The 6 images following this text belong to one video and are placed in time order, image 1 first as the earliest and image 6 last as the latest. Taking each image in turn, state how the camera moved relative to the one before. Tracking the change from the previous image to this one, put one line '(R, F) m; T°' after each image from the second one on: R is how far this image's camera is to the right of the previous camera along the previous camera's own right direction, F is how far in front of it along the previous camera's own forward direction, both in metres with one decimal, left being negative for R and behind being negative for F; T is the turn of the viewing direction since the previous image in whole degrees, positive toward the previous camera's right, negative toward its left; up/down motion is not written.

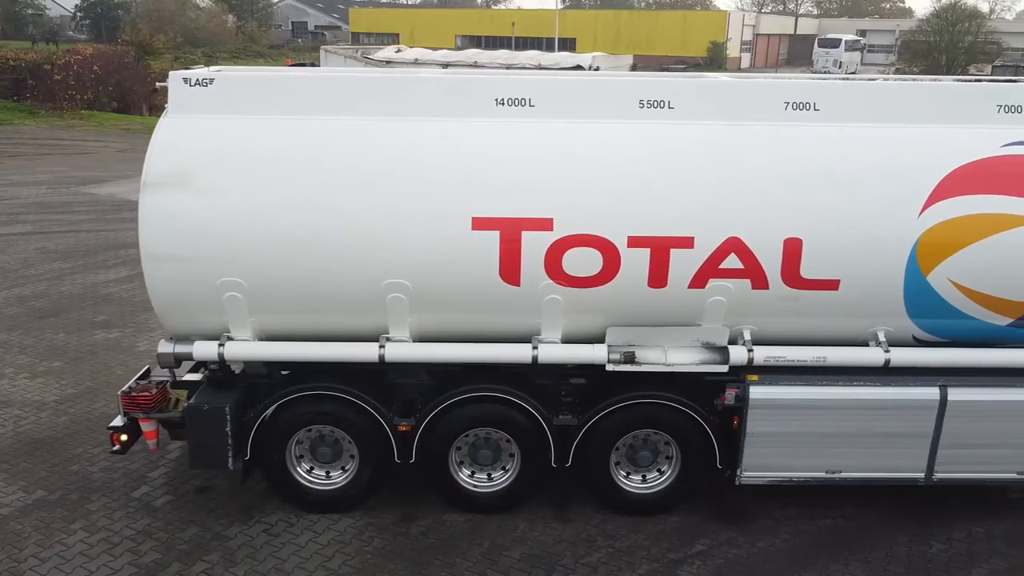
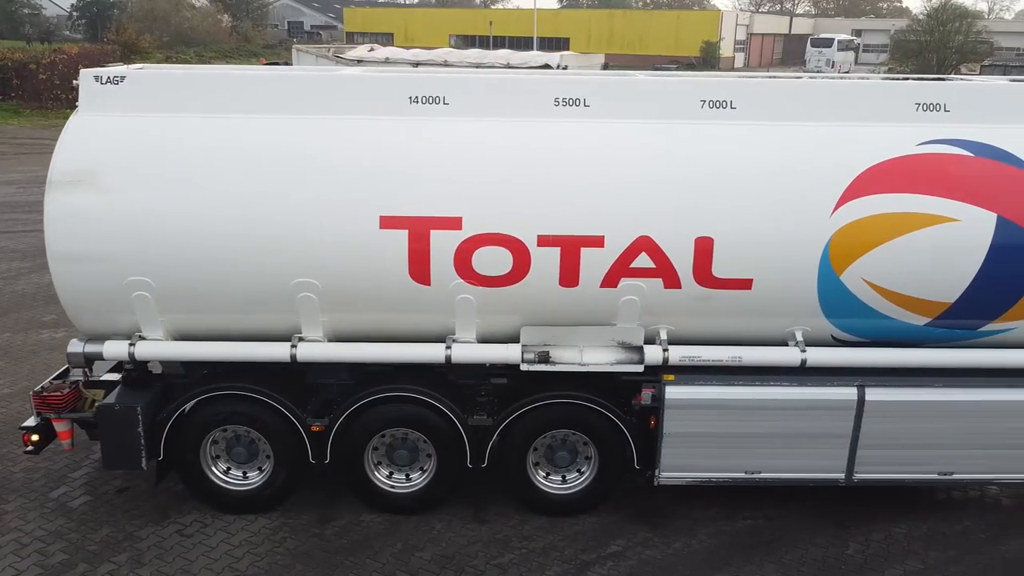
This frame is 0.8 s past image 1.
(+0.5, 0.0) m; 0°
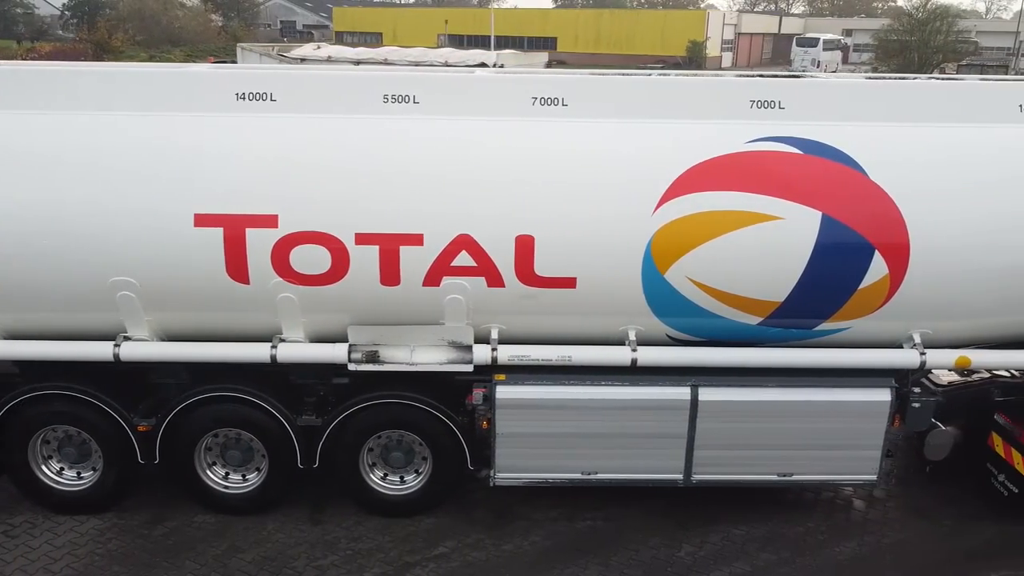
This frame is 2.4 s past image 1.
(+1.0, +0.1) m; 0°
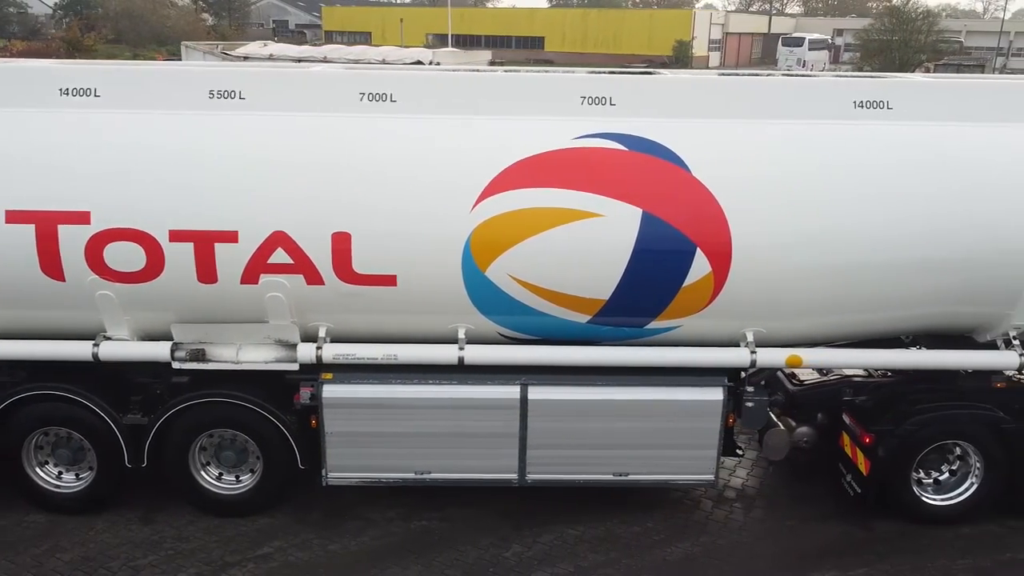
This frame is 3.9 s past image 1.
(+1.0, 0.0) m; 0°
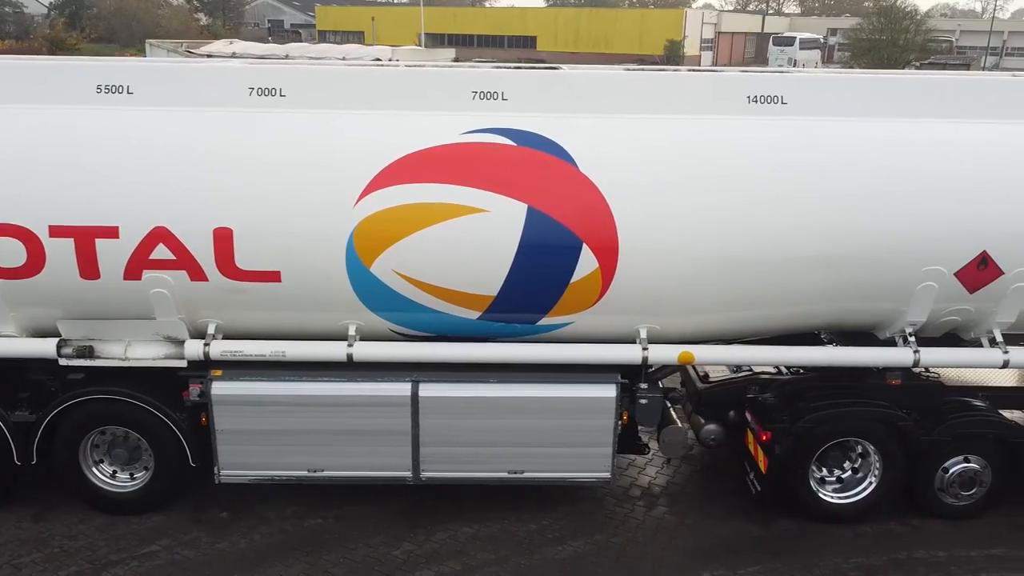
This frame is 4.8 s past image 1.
(+0.6, 0.0) m; 0°
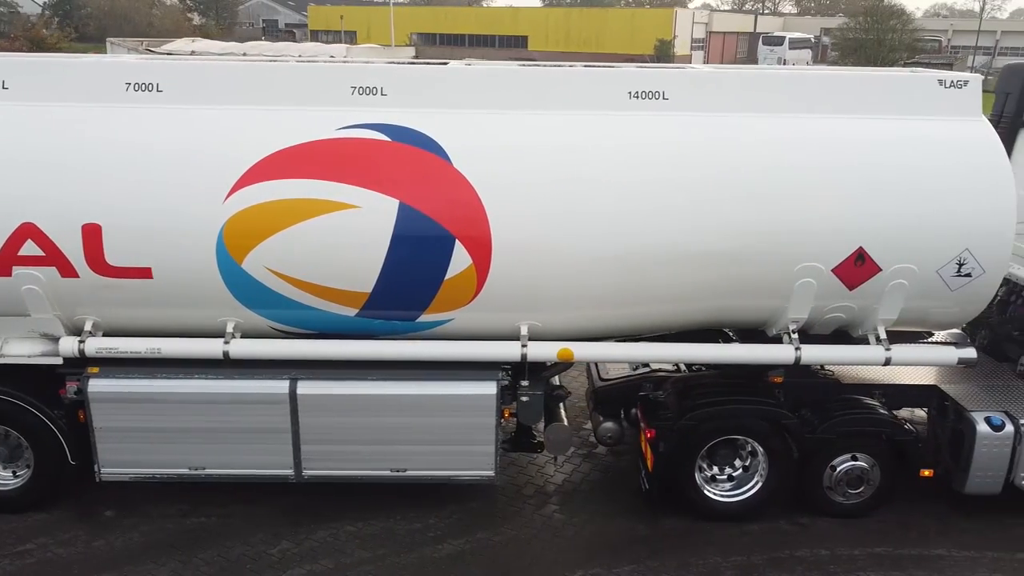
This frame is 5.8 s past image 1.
(+0.7, 0.0) m; 0°
